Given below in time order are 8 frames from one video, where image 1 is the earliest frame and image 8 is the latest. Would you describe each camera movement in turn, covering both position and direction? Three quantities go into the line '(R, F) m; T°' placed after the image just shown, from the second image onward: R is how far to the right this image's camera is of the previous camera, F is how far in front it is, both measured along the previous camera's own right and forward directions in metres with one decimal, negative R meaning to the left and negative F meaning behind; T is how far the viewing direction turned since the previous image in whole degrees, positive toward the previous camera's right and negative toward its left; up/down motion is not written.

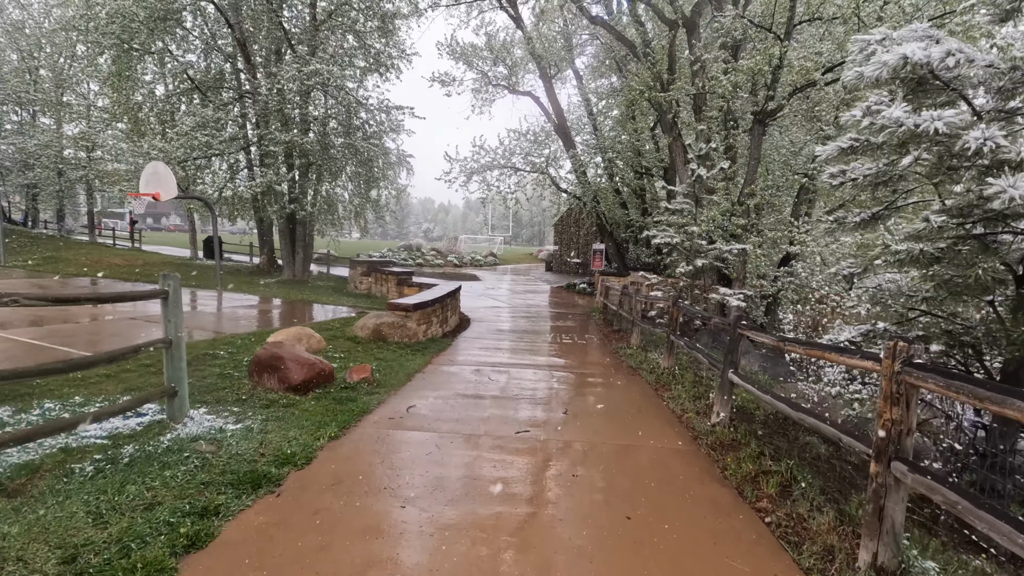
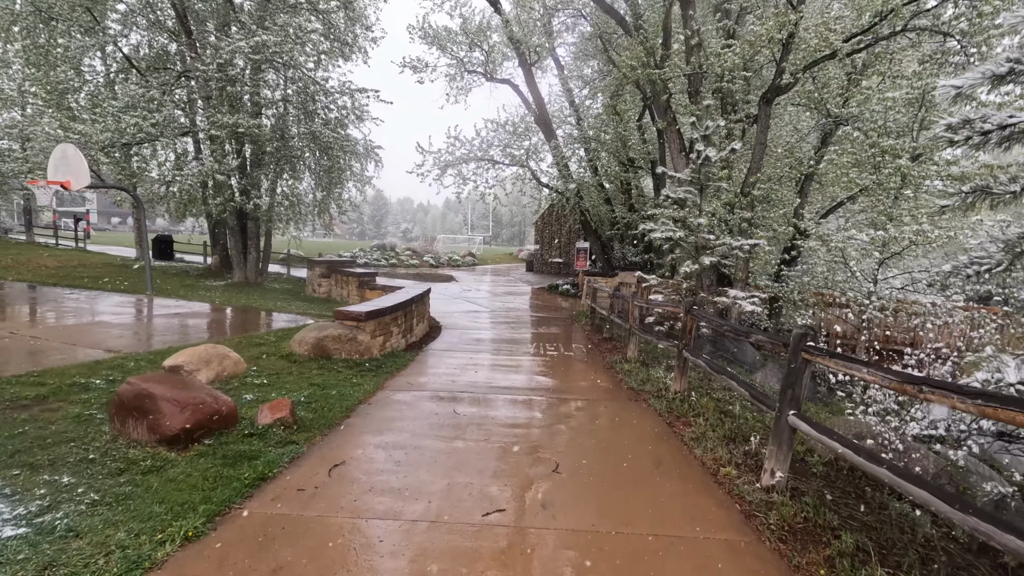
(+0.1, +1.2) m; +2°
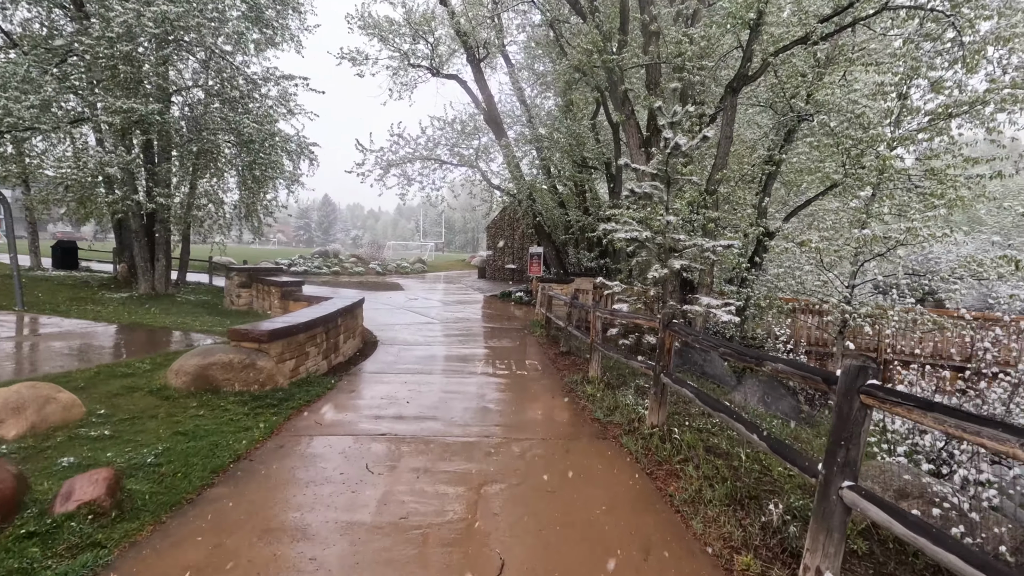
(+0.1, +1.0) m; +5°
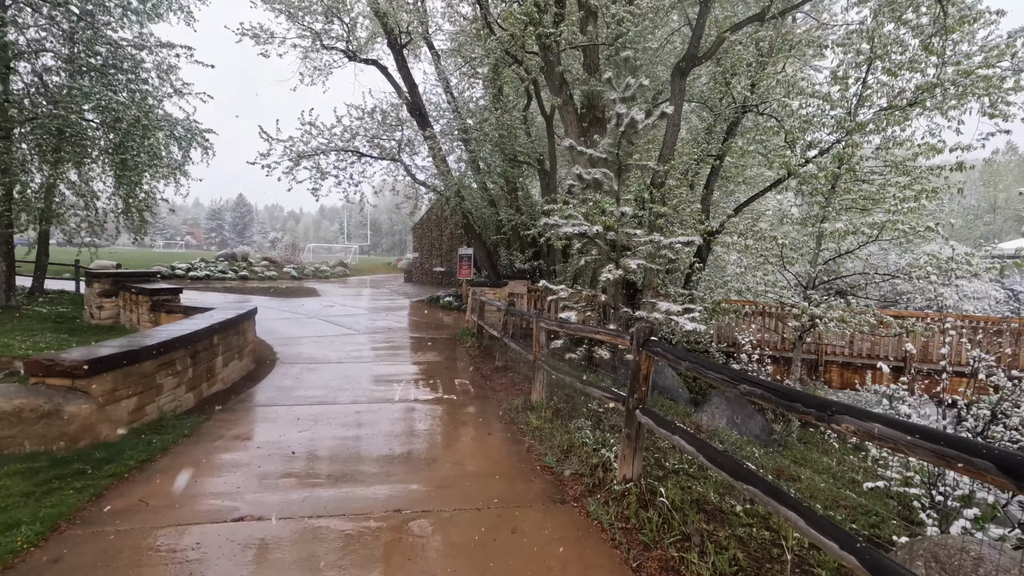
(0.0, +1.0) m; +7°
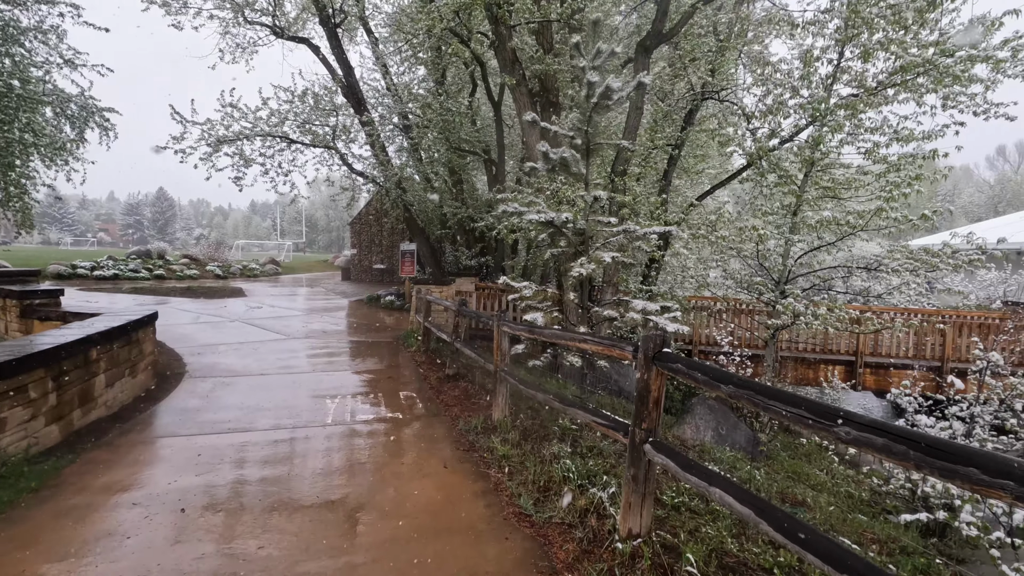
(-0.1, +0.7) m; +6°
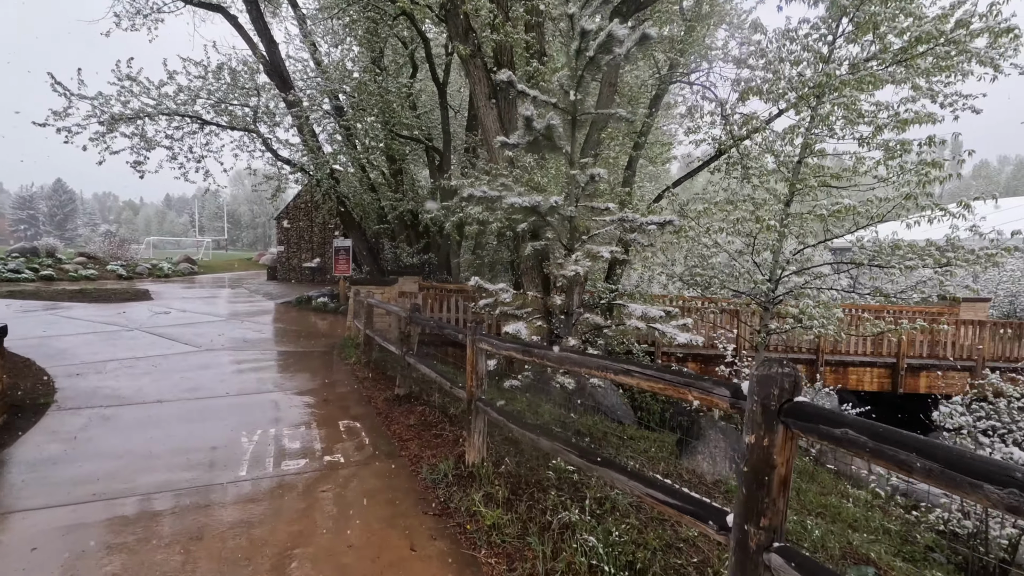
(-0.2, +0.9) m; +7°
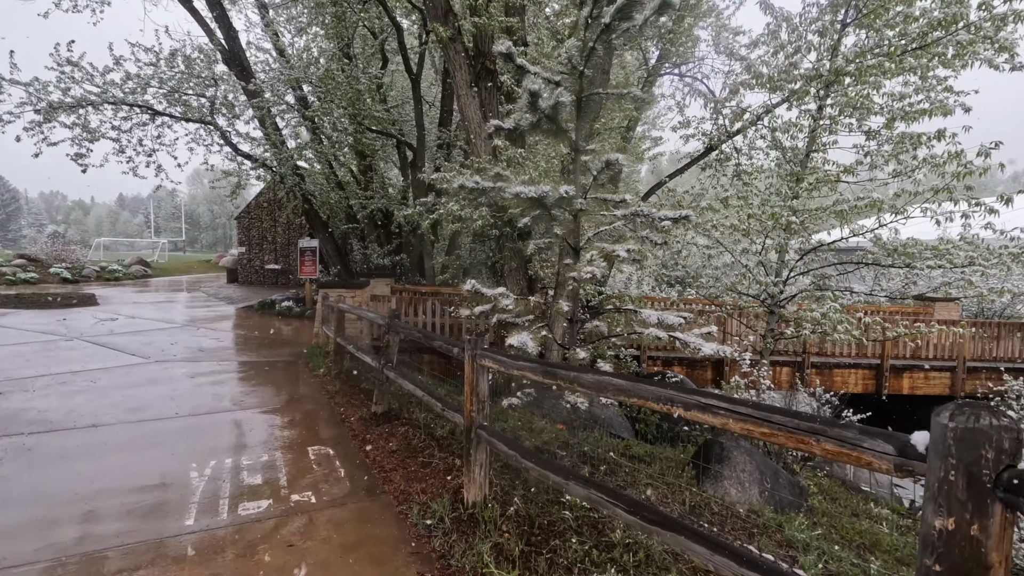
(-0.2, +0.5) m; +3°
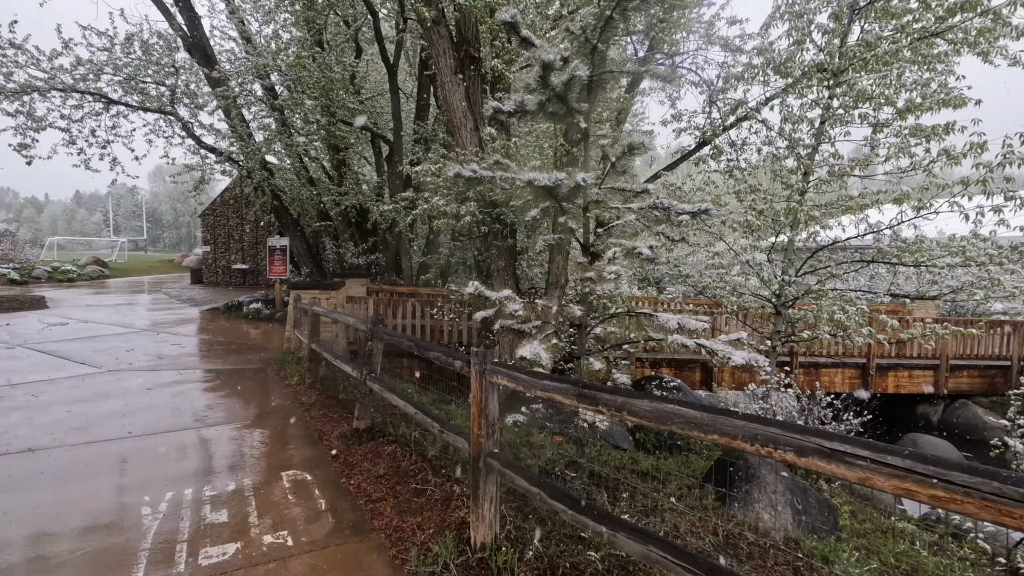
(-0.2, +0.4) m; +3°
